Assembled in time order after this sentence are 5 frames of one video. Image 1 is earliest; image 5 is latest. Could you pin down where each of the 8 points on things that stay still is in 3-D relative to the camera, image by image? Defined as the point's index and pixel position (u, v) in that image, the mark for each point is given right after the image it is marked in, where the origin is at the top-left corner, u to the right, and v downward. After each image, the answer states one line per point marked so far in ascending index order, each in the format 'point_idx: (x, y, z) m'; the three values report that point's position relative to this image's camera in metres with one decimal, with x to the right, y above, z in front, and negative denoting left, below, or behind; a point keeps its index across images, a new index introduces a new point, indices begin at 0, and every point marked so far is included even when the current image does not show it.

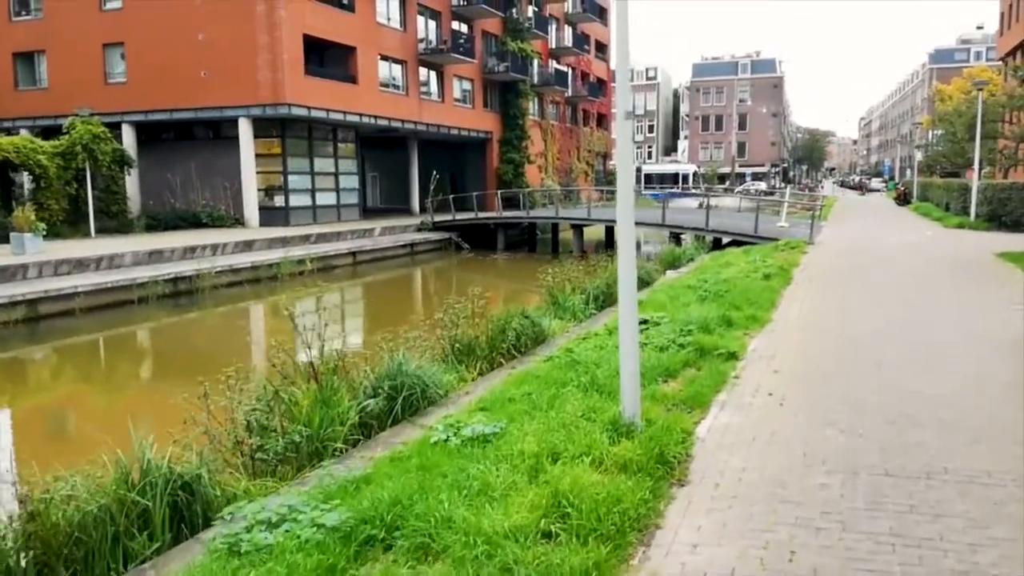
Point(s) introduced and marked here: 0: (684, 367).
0: (+1.3, -0.6, +6.3) m
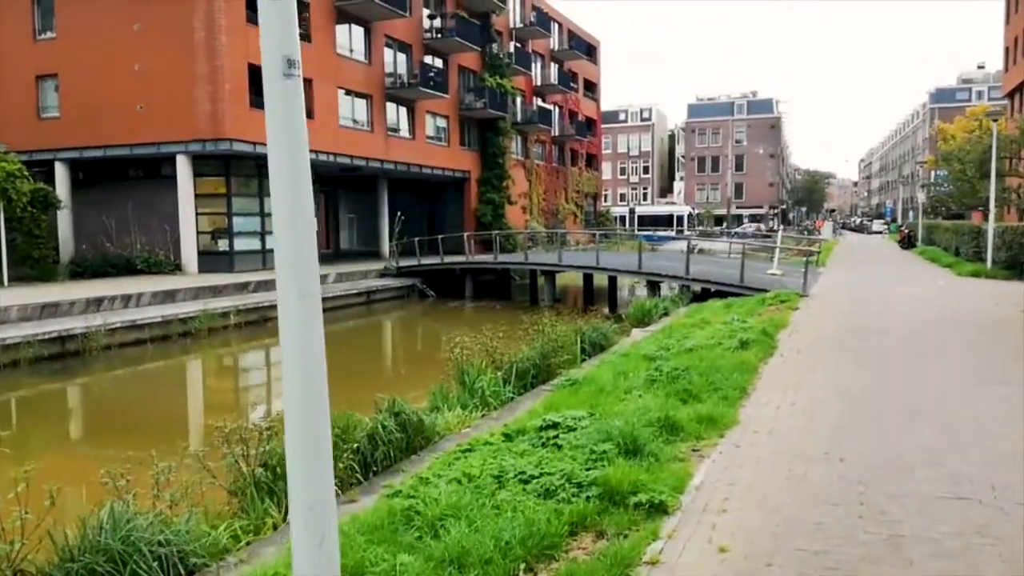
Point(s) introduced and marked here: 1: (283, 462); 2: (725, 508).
0: (+0.3, -1.2, +3.8) m
1: (-1.5, -1.1, +5.3) m
2: (+1.1, -1.1, +4.1) m
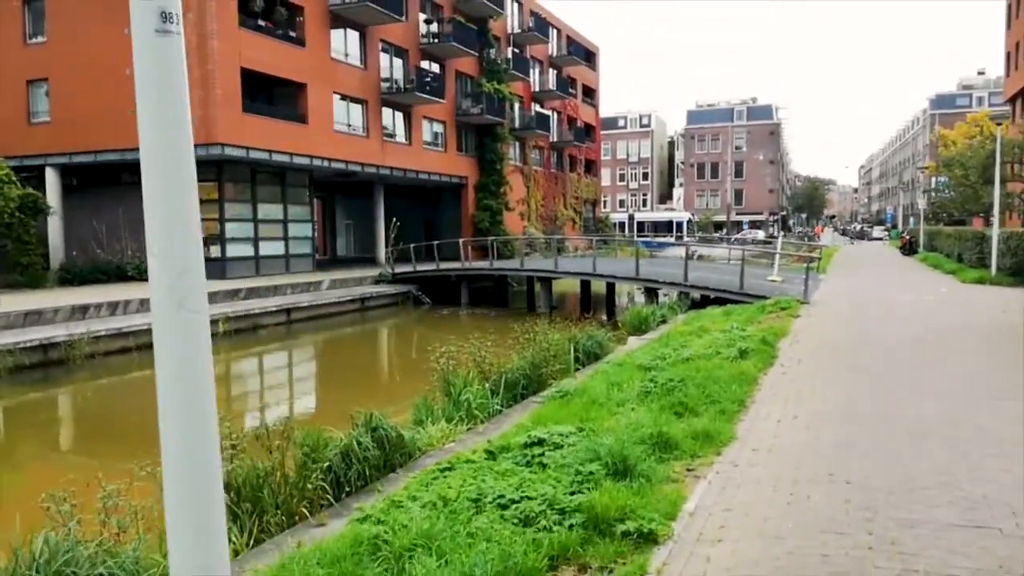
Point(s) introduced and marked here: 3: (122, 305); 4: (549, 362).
0: (+0.2, -1.2, +3.5) m
1: (-1.6, -1.2, +4.9) m
2: (+1.0, -1.2, +3.8) m
3: (-8.2, -0.4, +17.0) m
4: (+0.4, -0.8, +9.1) m
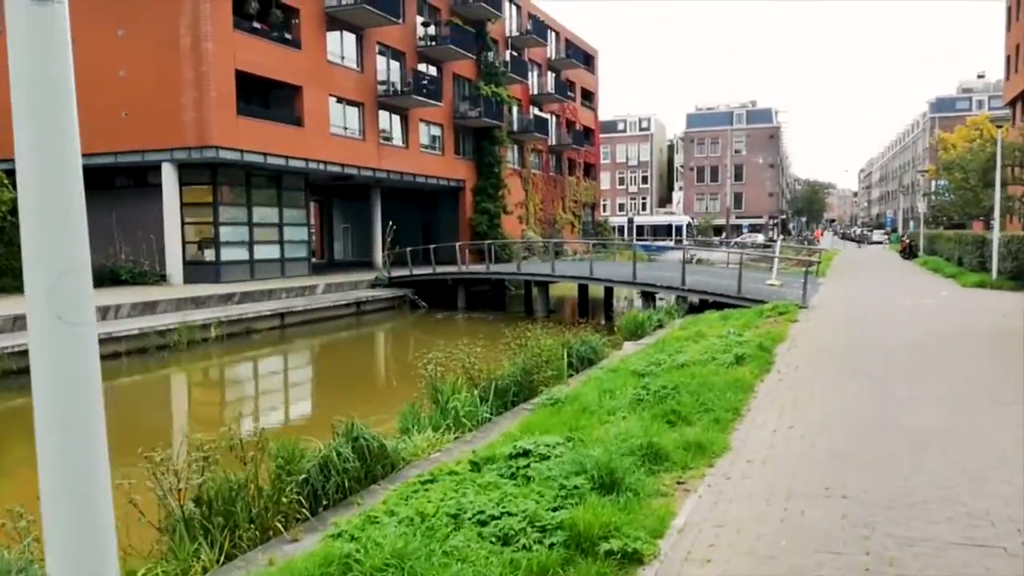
0: (+0.1, -1.2, +3.3) m
1: (-1.7, -1.2, +4.7) m
2: (+0.9, -1.2, +3.6) m
3: (-8.3, -0.4, +16.8) m
4: (+0.3, -0.9, +8.9) m
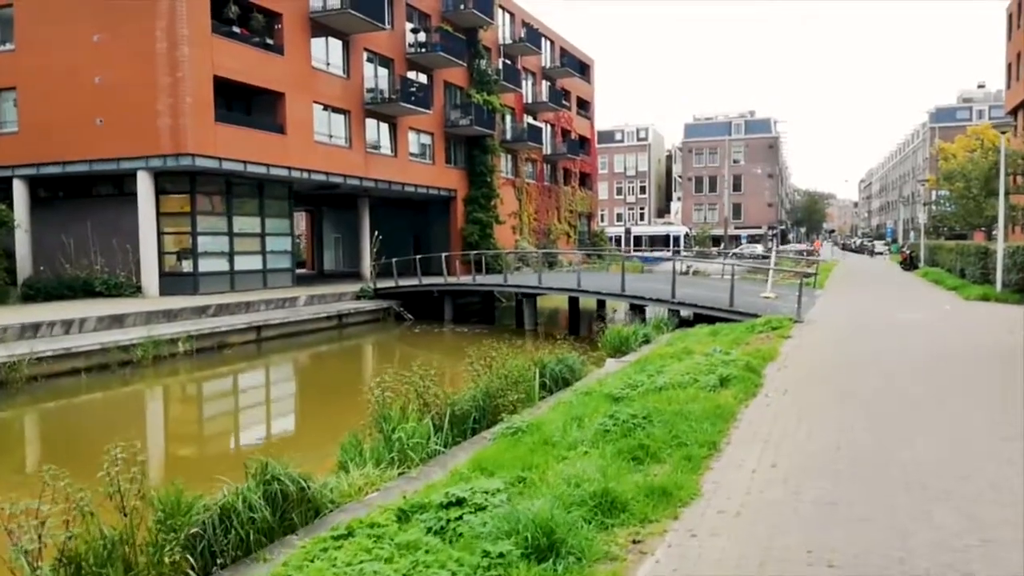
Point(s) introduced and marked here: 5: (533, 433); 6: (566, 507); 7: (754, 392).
0: (-0.3, -1.3, +2.5) m
1: (-2.1, -1.3, +4.0) m
2: (+0.5, -1.3, +2.8) m
3: (-8.6, -0.7, +16.1) m
4: (-0.1, -1.0, +8.2) m
5: (+0.2, -1.2, +6.6) m
6: (+0.3, -1.1, +4.2) m
7: (+2.3, -1.0, +7.8) m
